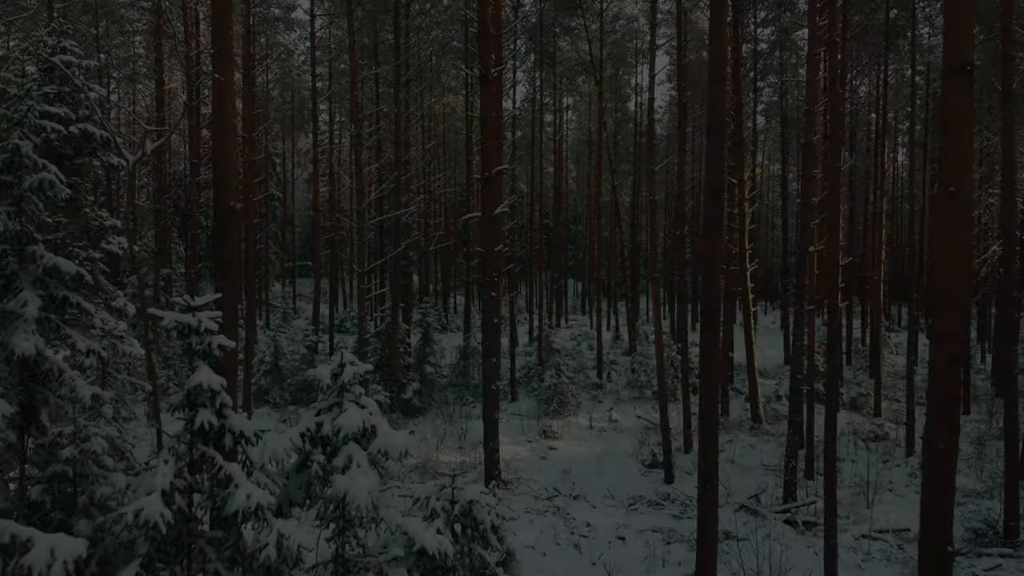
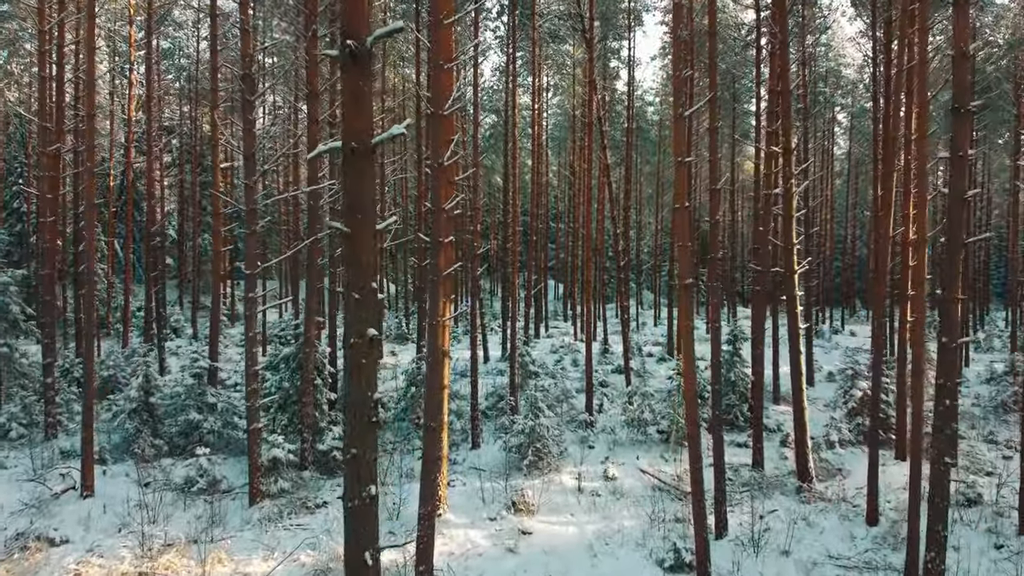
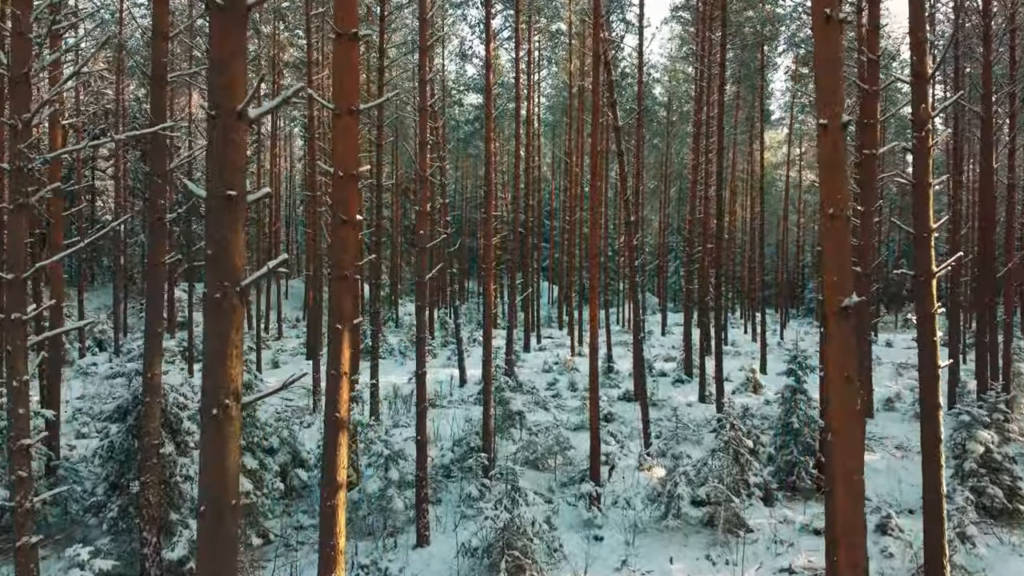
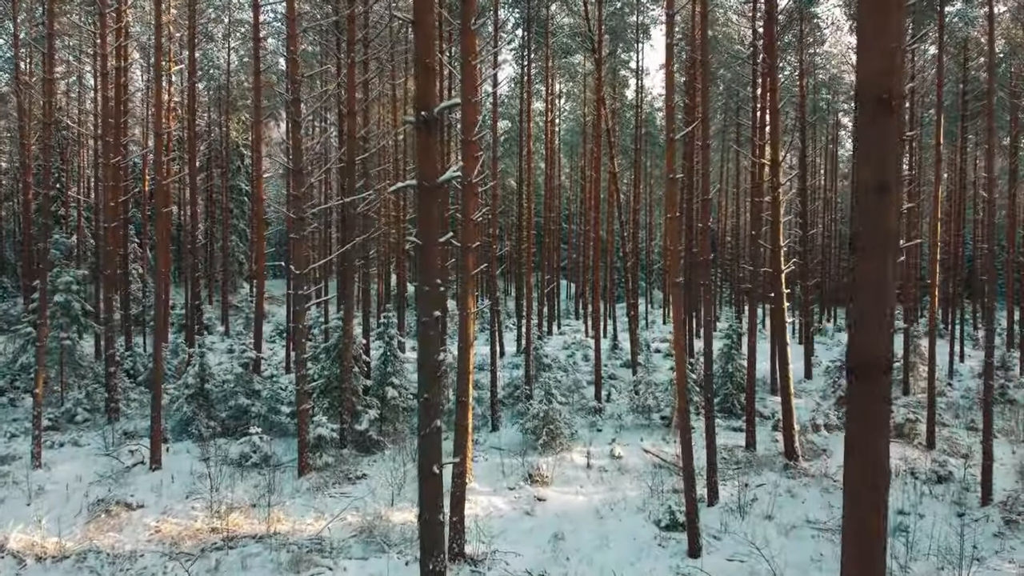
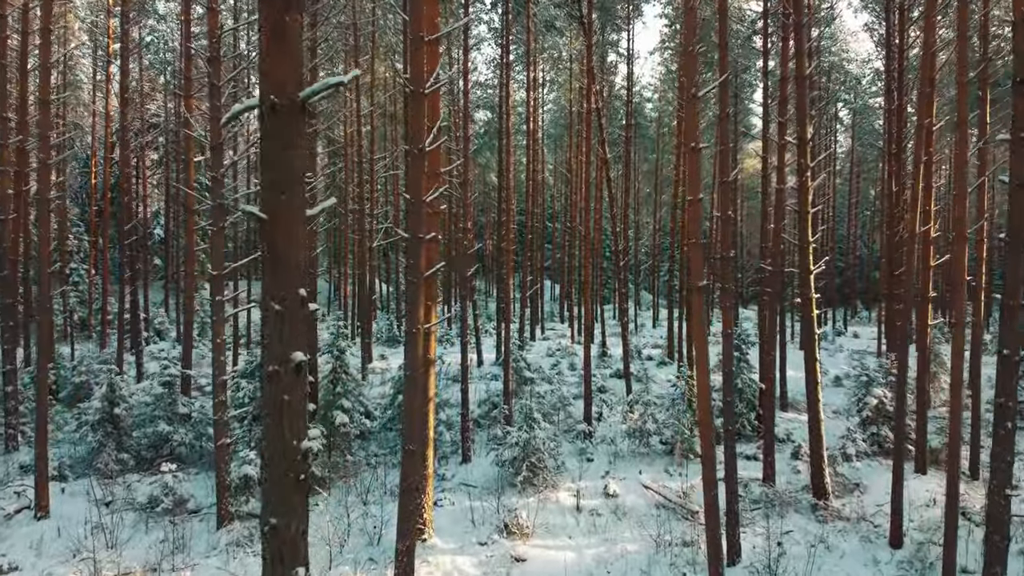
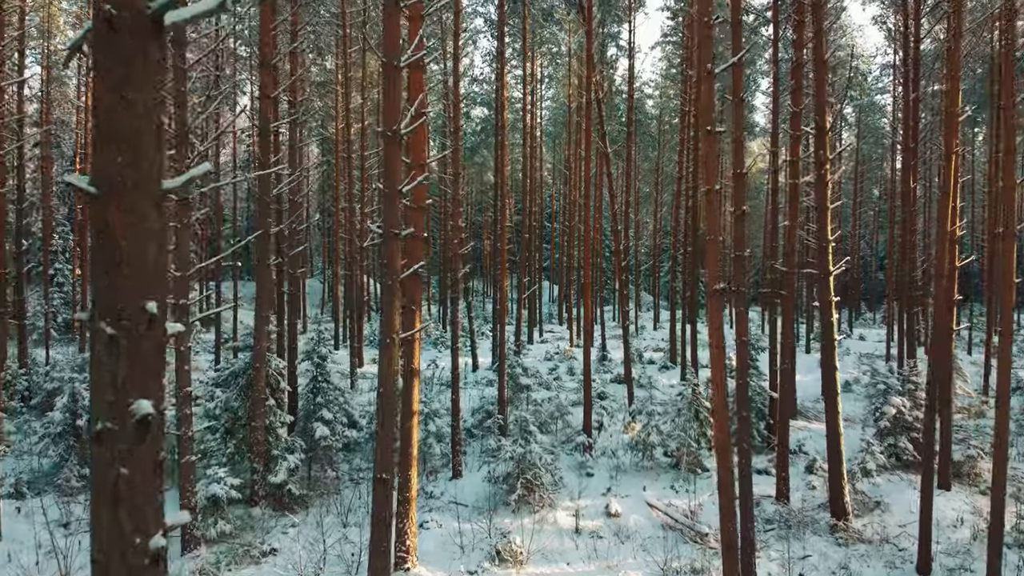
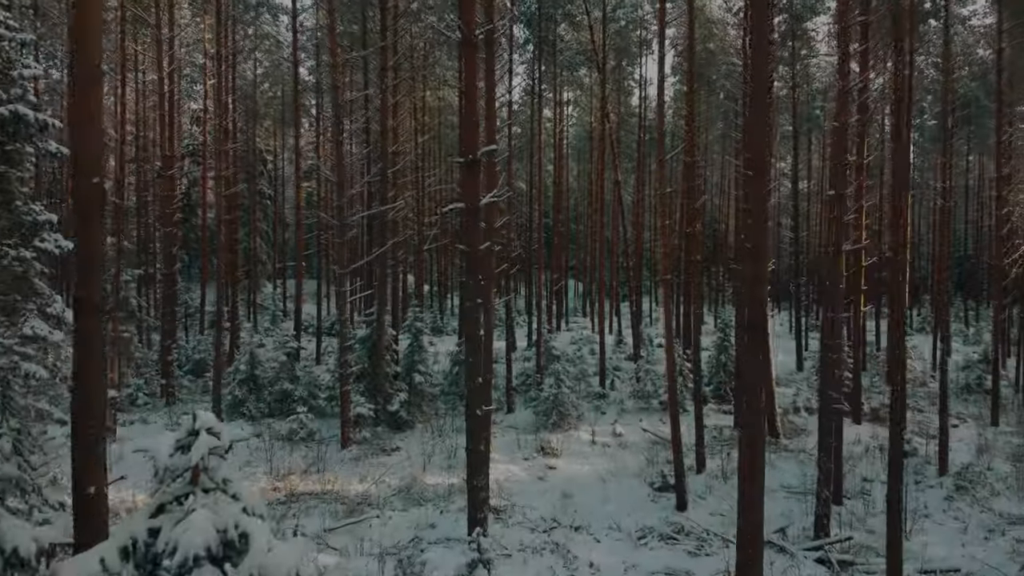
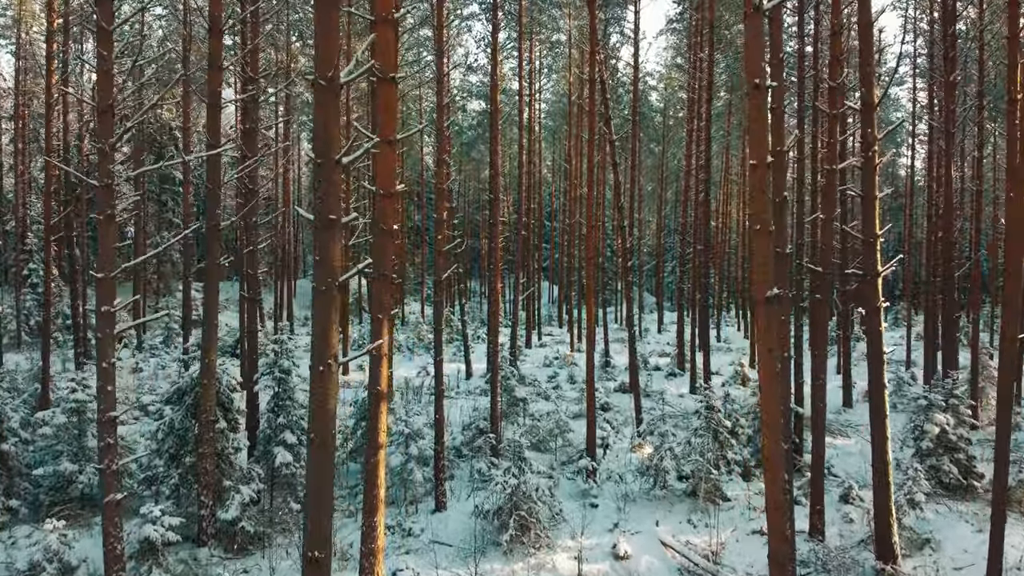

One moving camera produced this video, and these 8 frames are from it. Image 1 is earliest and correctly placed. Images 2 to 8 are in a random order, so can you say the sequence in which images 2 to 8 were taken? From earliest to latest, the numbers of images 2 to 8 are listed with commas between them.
7, 4, 2, 5, 6, 8, 3
